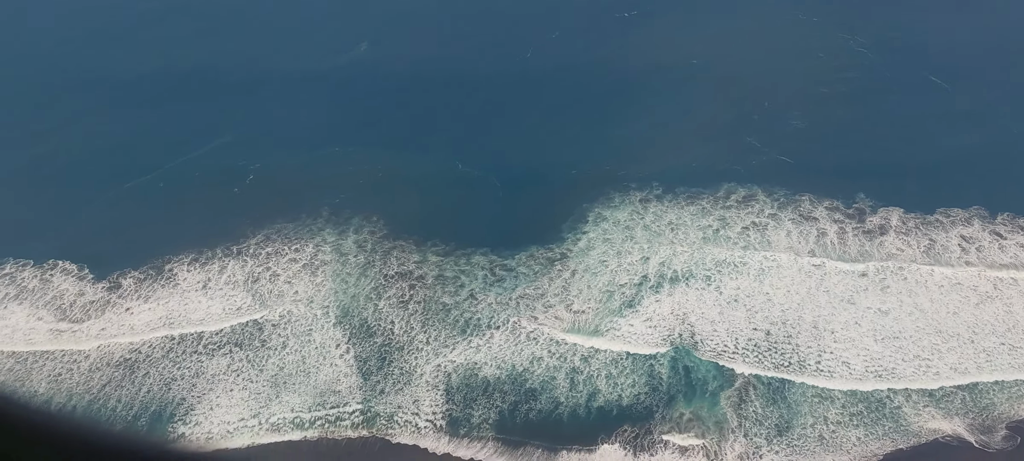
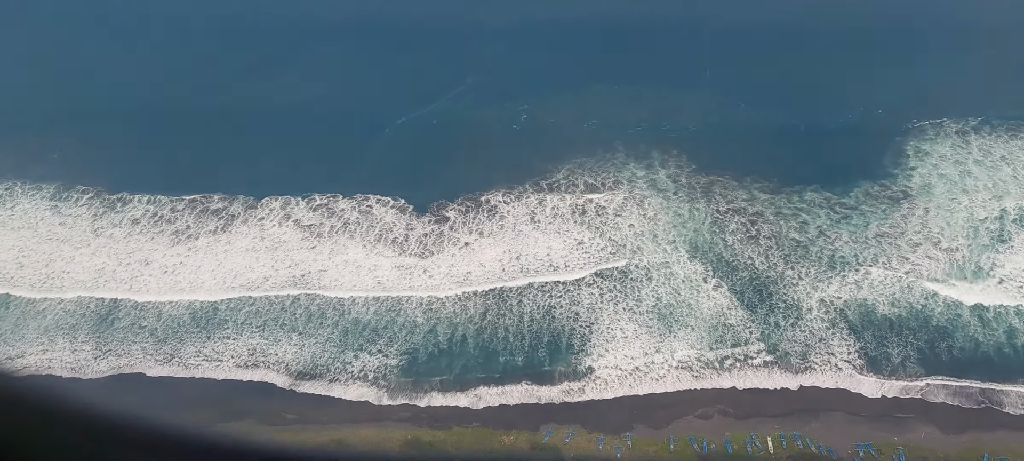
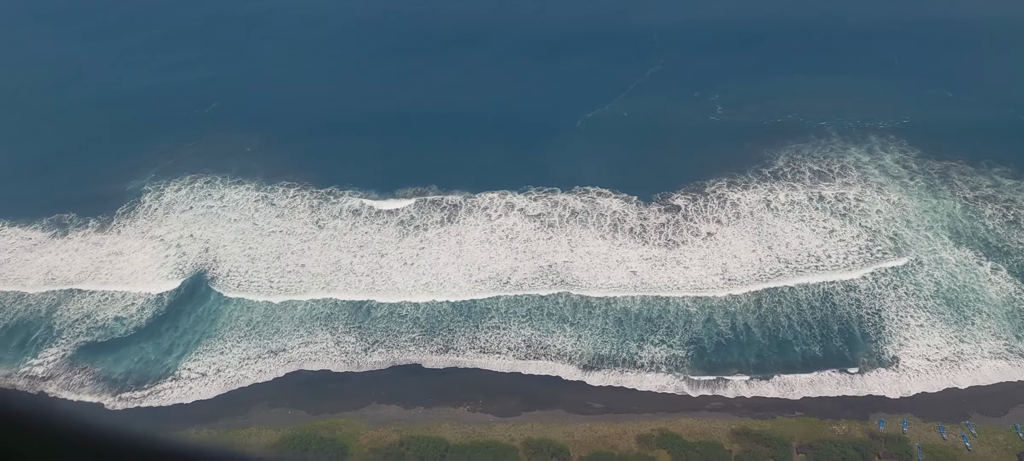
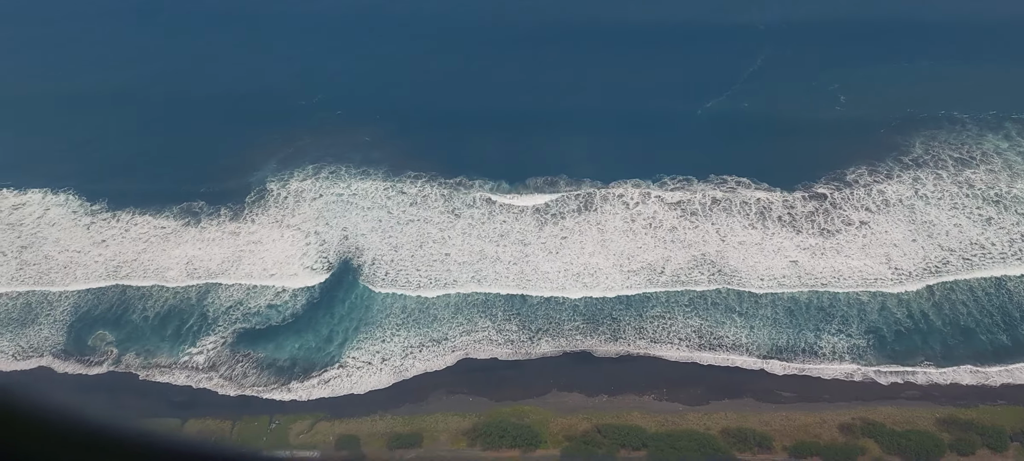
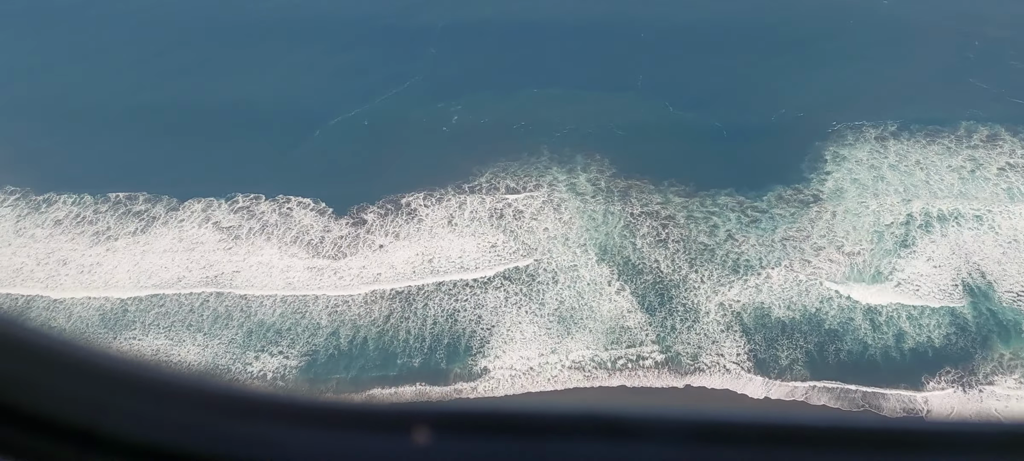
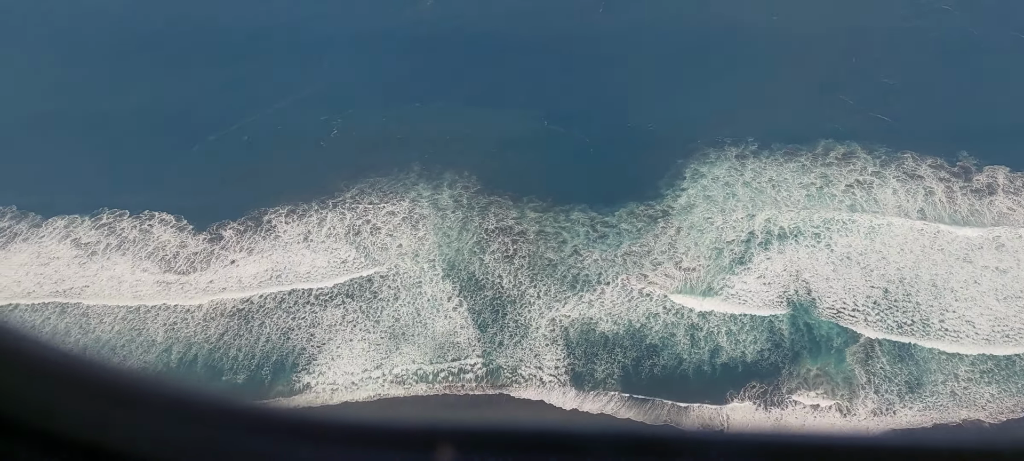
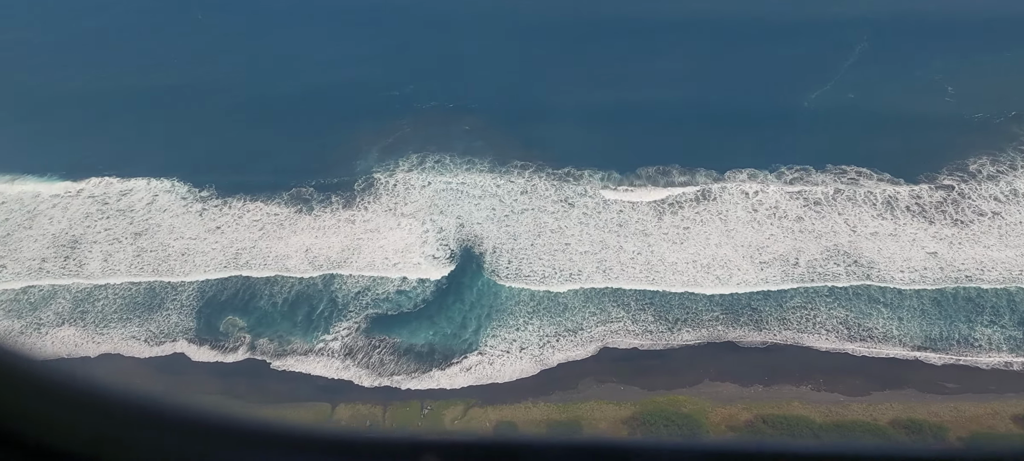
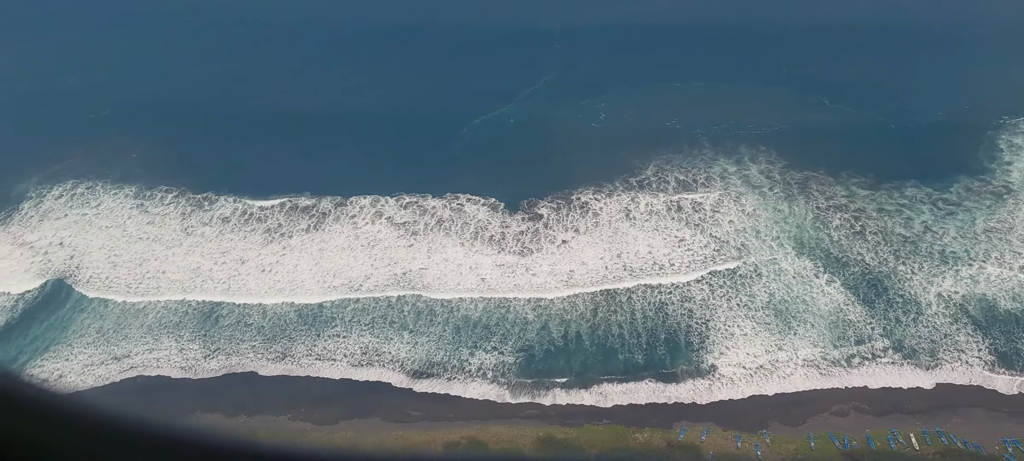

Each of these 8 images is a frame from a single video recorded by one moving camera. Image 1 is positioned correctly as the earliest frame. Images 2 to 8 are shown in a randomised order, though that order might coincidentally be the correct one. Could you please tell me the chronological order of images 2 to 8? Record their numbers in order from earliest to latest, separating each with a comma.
6, 5, 2, 8, 3, 4, 7
